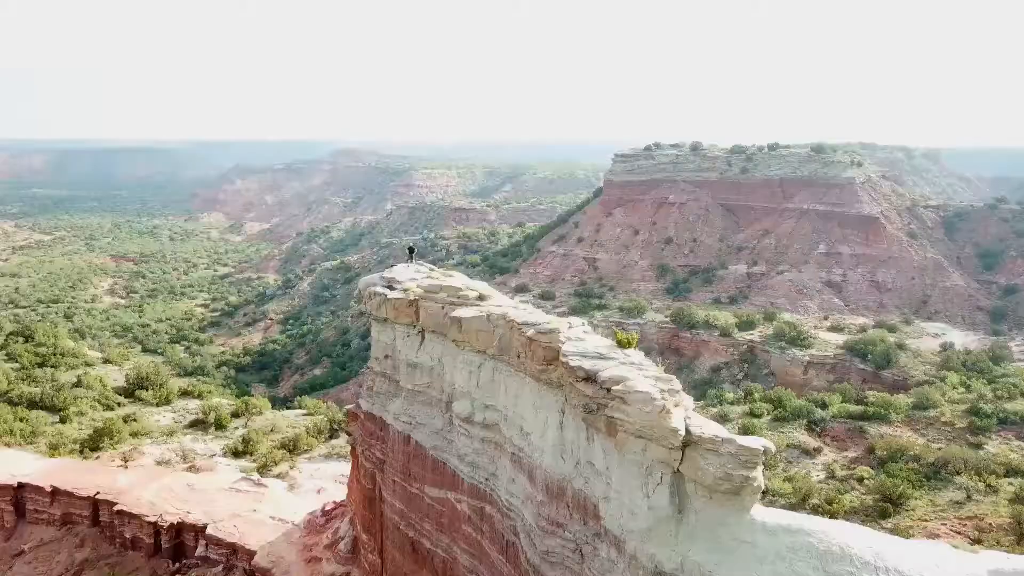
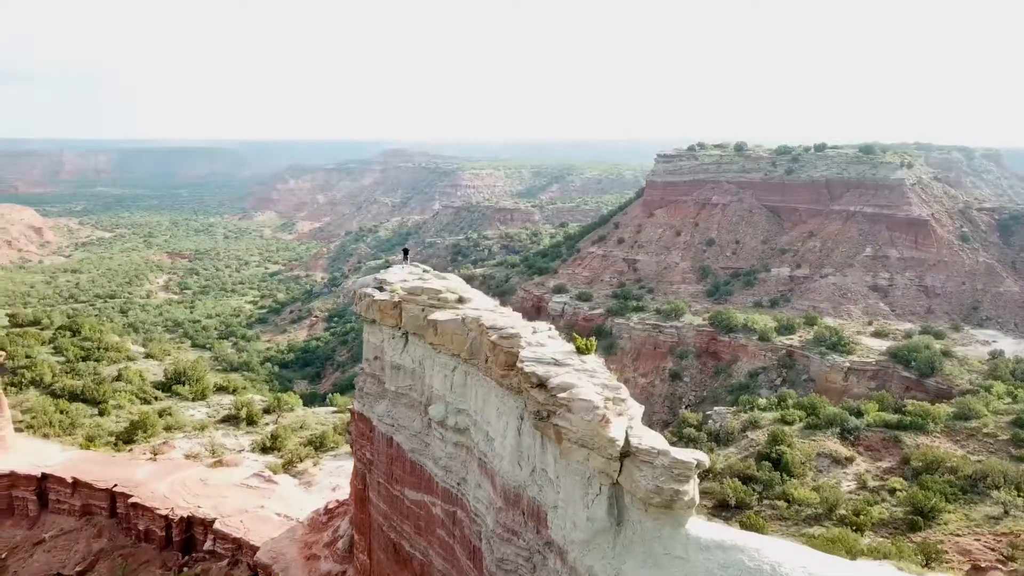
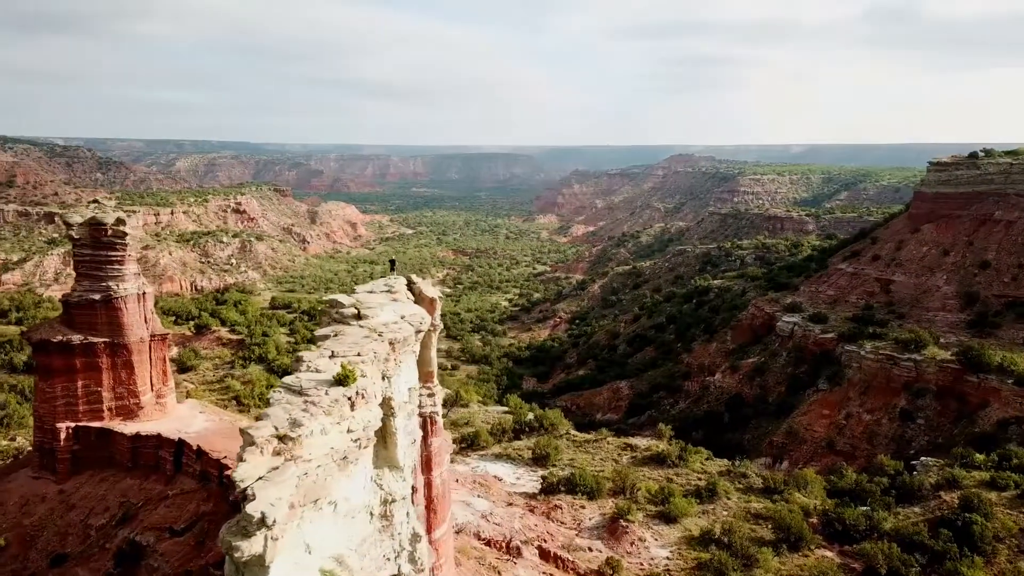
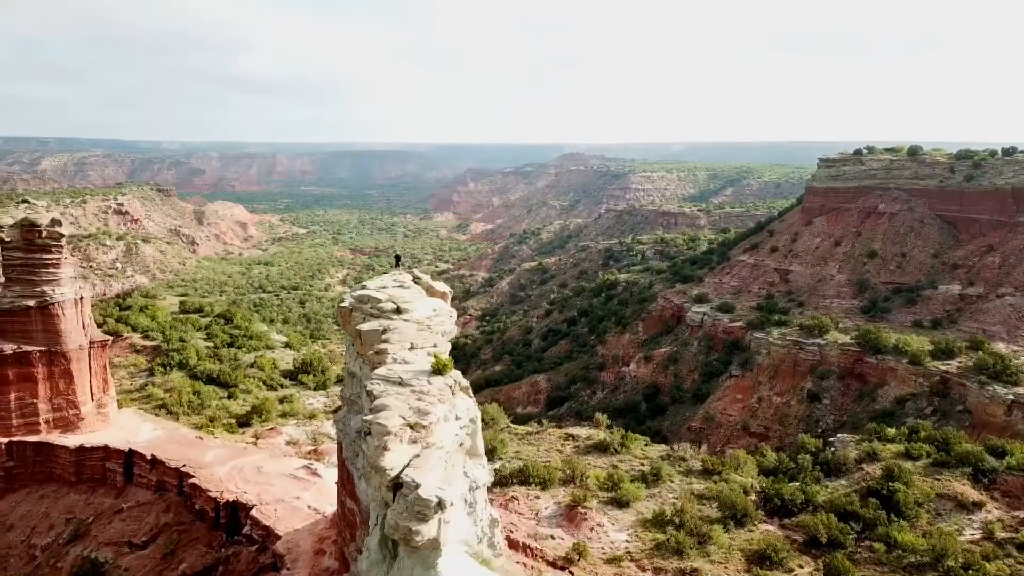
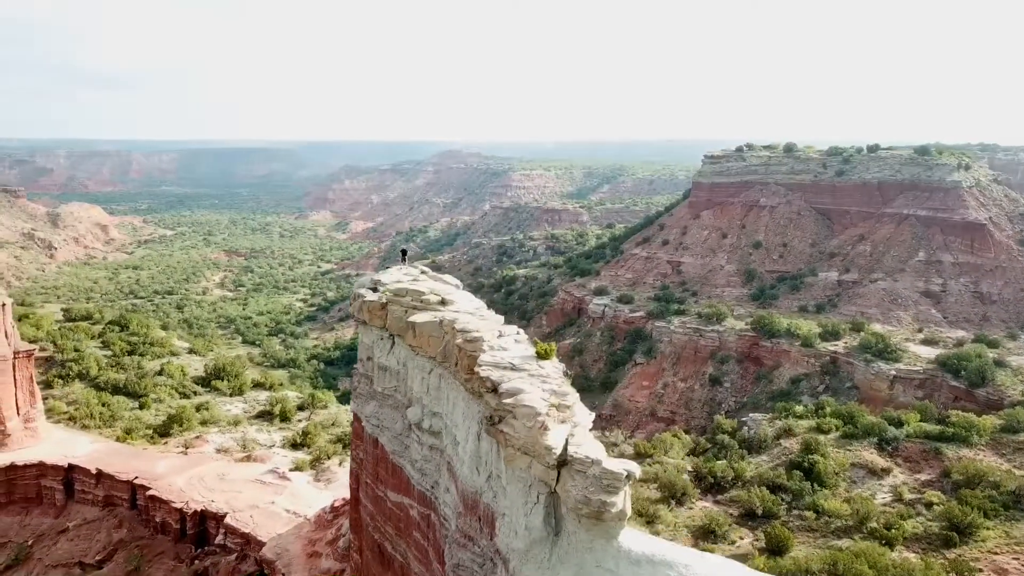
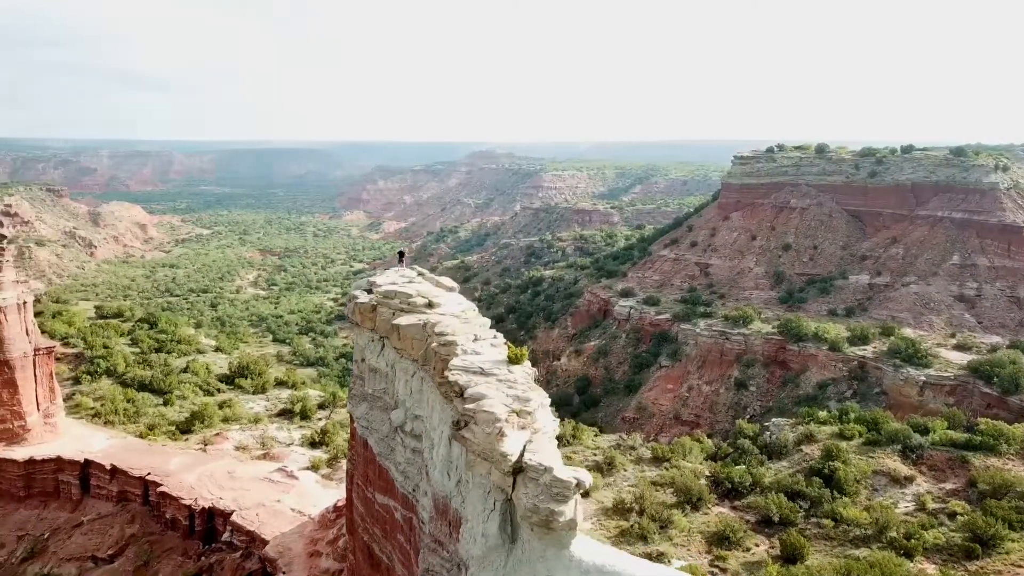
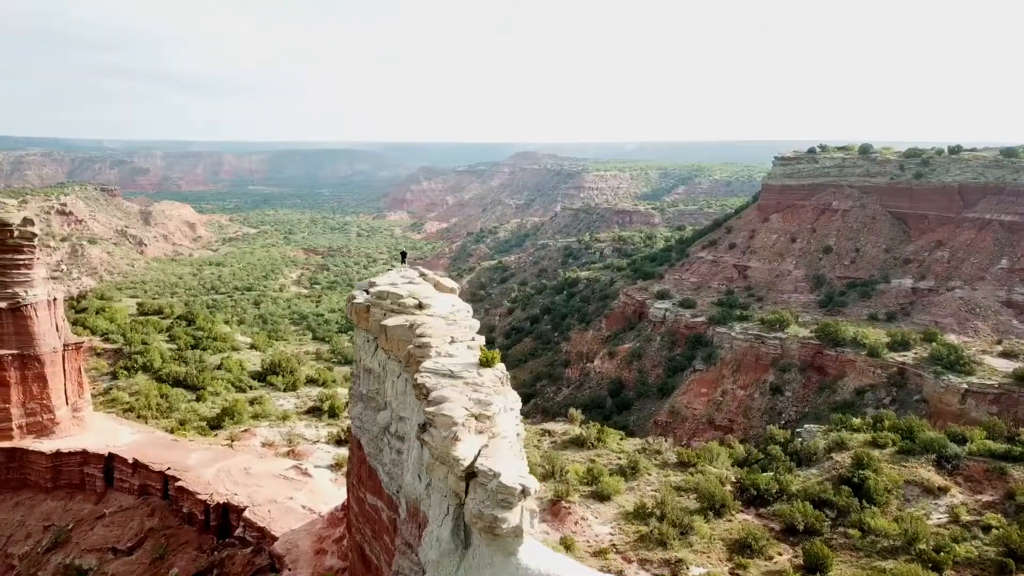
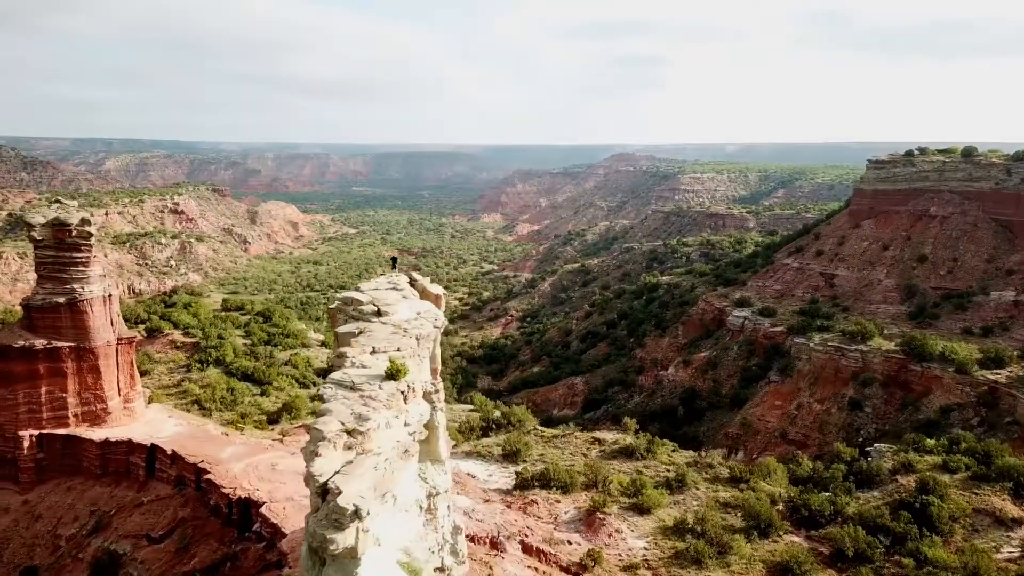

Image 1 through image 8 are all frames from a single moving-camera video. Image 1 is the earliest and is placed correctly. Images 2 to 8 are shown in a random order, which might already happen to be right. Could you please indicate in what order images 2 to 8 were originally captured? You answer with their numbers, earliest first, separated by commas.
2, 5, 6, 7, 4, 8, 3
